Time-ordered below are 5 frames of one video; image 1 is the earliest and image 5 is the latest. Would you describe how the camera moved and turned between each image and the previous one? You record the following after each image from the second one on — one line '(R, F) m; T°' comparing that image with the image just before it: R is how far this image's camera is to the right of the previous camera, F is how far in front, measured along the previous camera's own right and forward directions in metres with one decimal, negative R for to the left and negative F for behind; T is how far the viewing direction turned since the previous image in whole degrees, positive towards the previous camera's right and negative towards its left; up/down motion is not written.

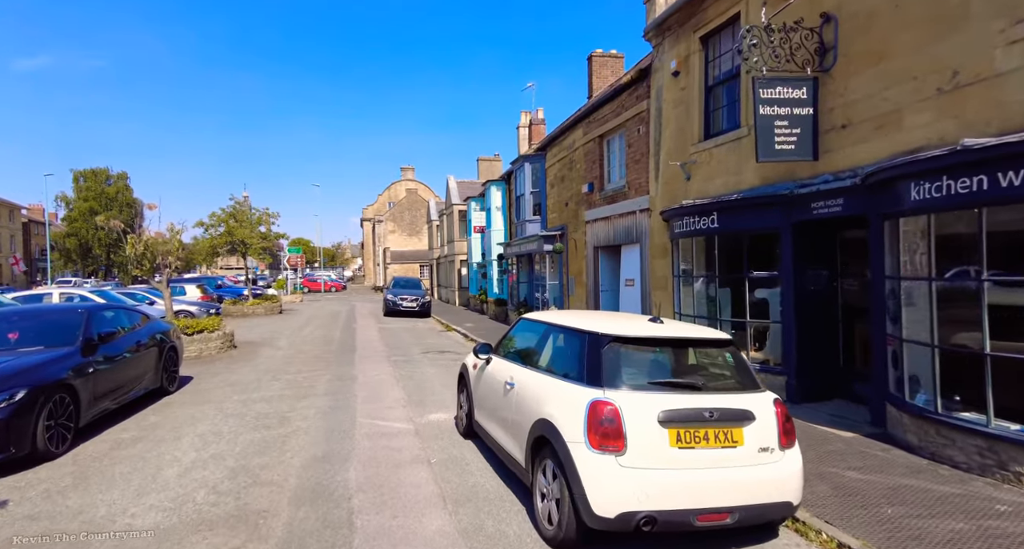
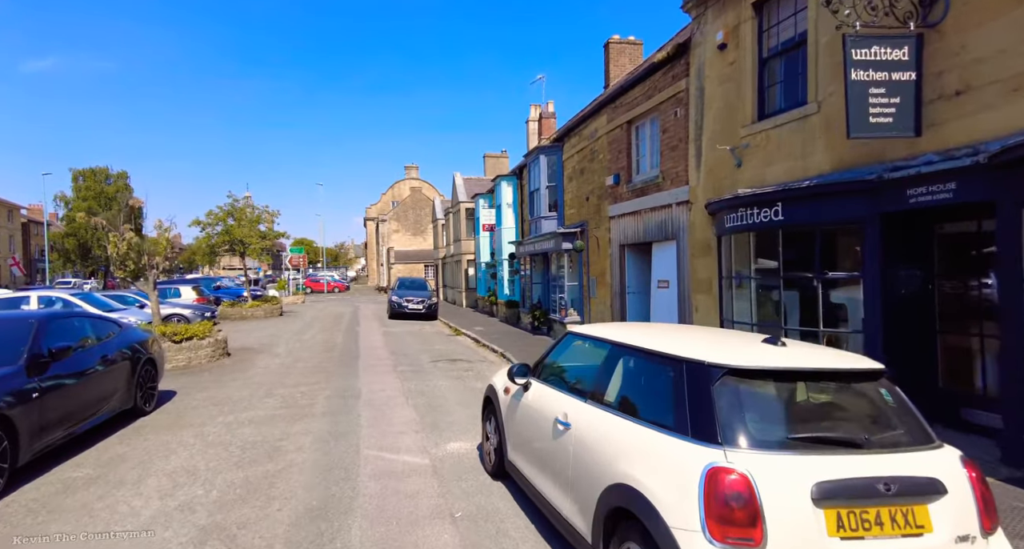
(-0.3, +1.2) m; 0°
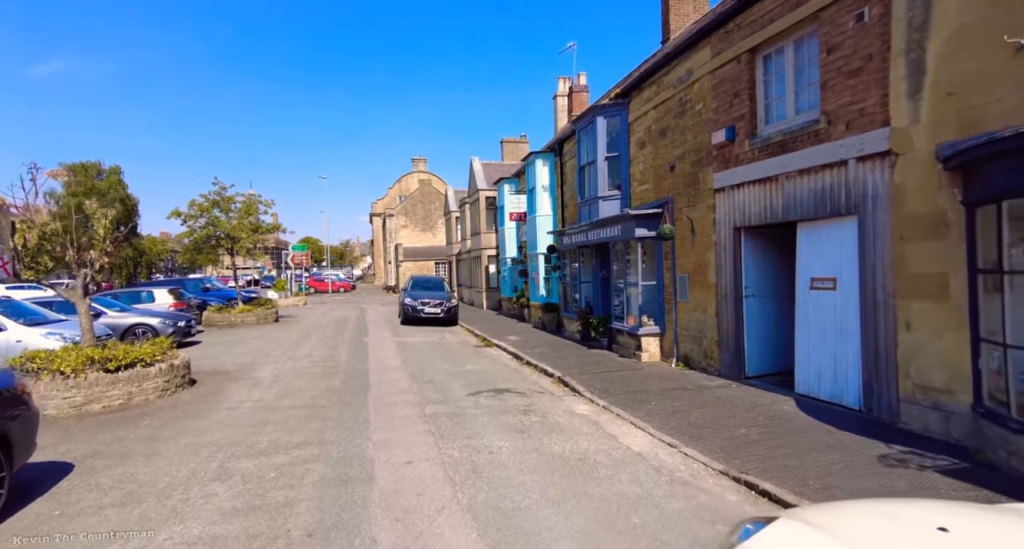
(-0.9, +3.7) m; -1°
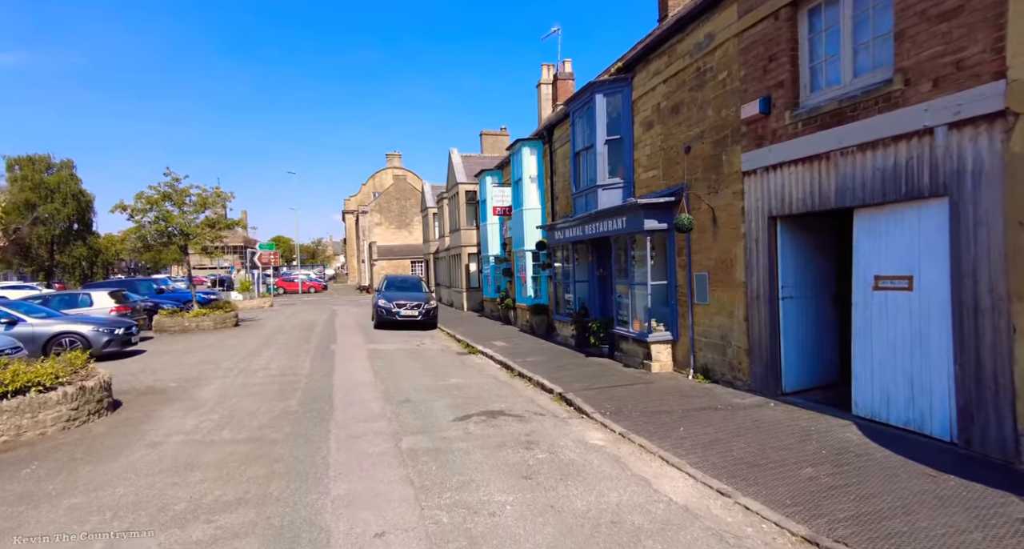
(-0.2, +1.6) m; +2°
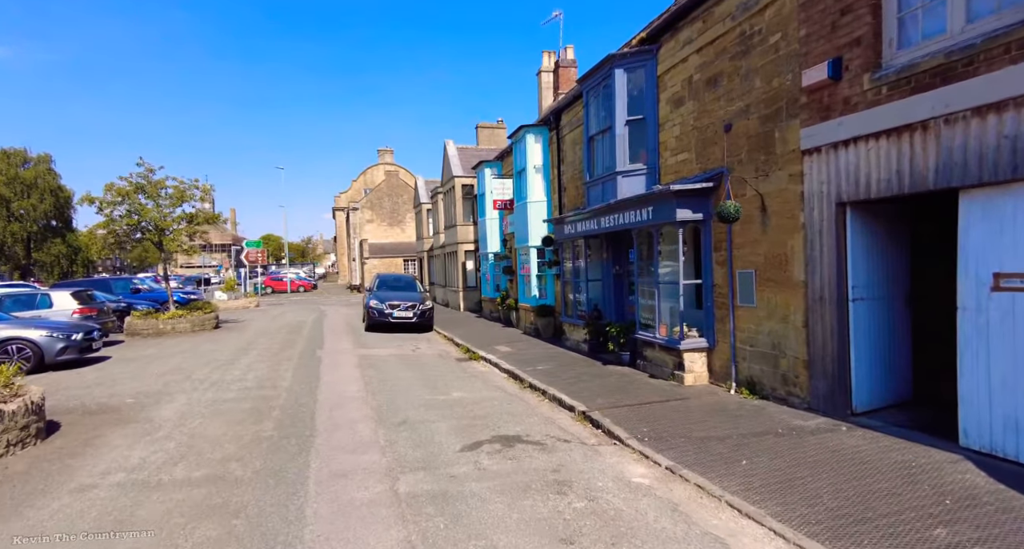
(-0.3, +1.3) m; +1°
